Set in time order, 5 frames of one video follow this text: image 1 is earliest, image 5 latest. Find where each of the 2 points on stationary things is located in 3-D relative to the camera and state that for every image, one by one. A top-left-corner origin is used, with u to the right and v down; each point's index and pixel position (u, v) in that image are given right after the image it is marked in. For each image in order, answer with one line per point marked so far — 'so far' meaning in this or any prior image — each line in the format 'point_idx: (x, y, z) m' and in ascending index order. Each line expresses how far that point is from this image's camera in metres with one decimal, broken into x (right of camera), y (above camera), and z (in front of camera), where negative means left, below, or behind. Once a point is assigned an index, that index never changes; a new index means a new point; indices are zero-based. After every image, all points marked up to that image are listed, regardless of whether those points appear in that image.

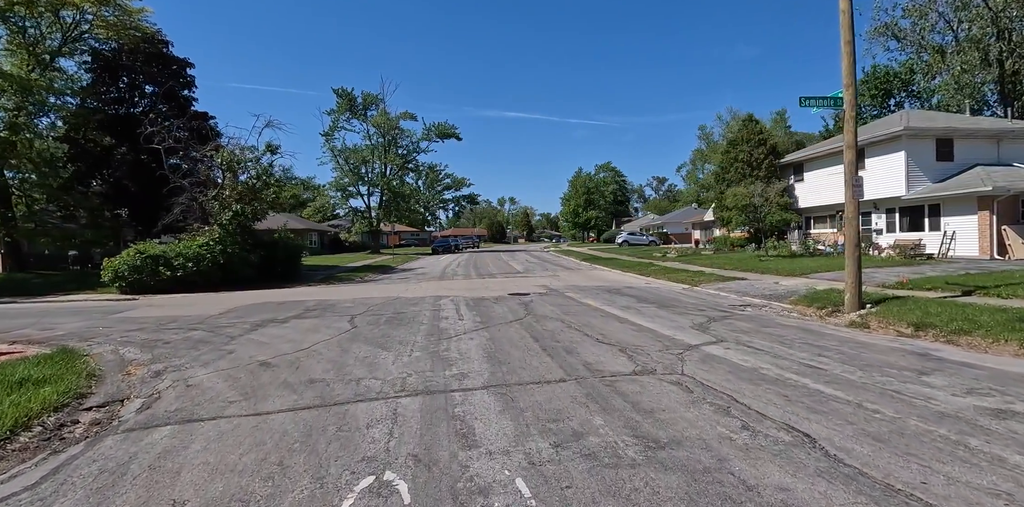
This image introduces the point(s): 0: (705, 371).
0: (+2.2, -1.3, +5.8) m
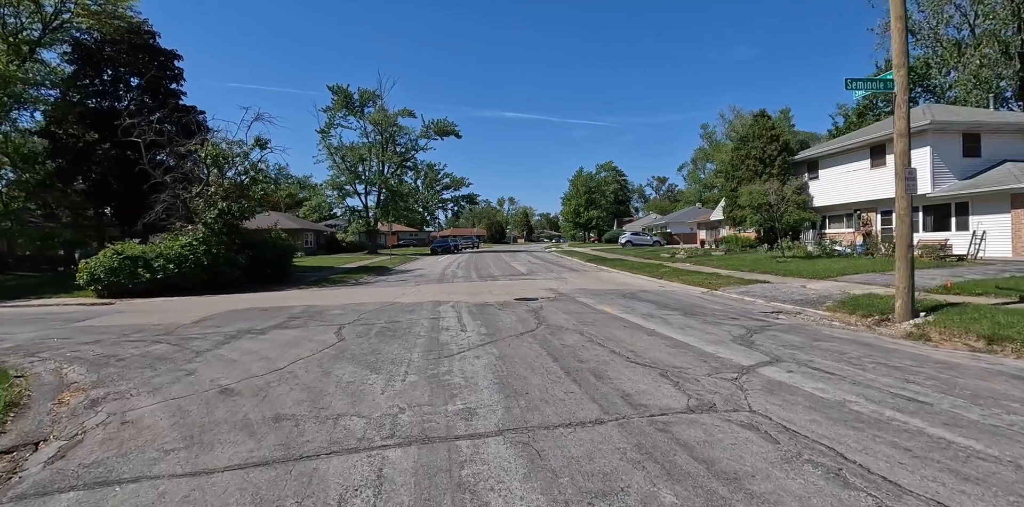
0: (+2.4, -1.4, +4.6) m
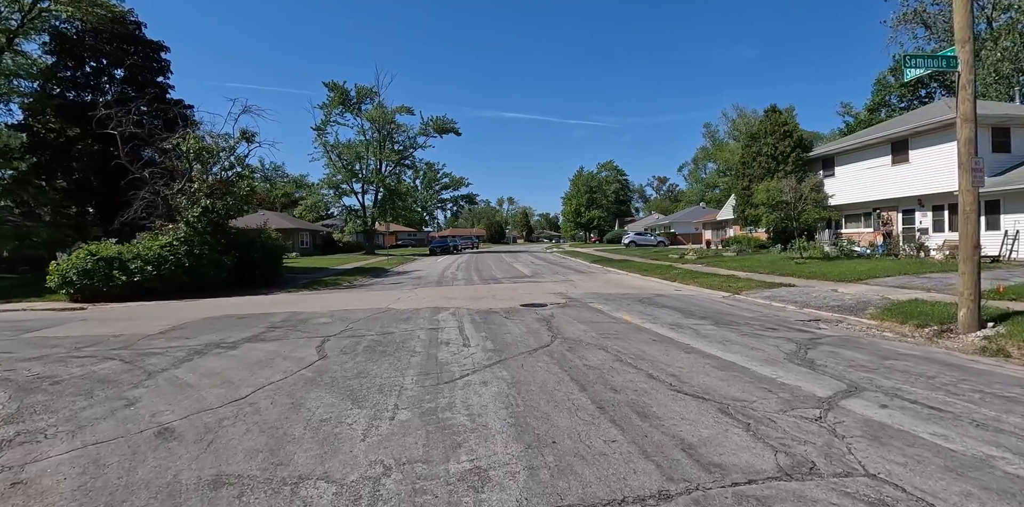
0: (+2.5, -1.4, +3.3) m
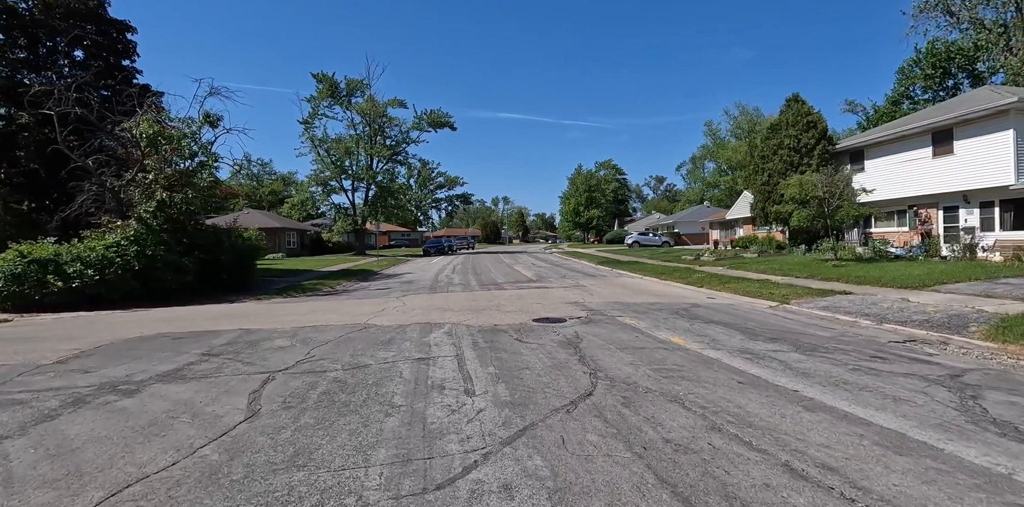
0: (+2.8, -1.4, +1.0) m
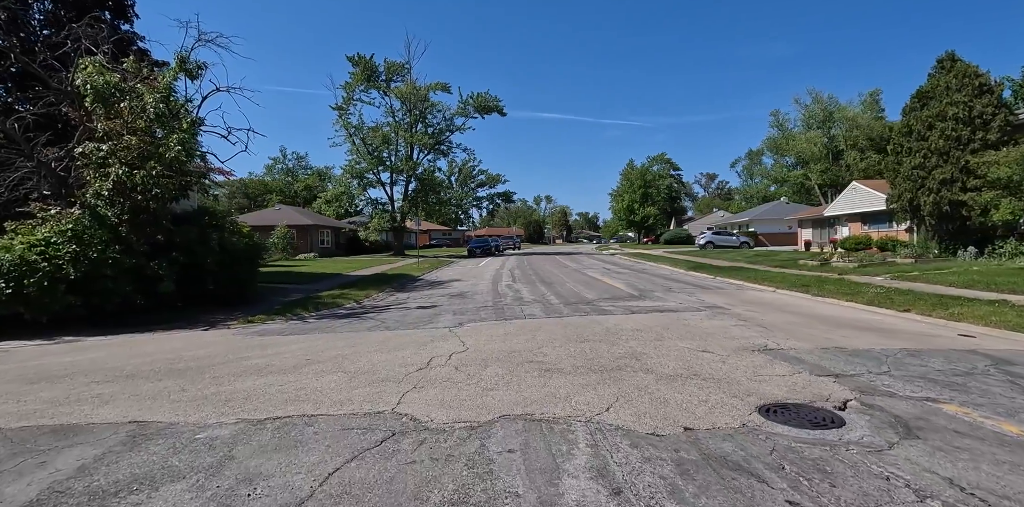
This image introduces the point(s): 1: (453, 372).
0: (+3.9, -1.5, -4.5) m
1: (-0.7, -1.3, +5.7) m
